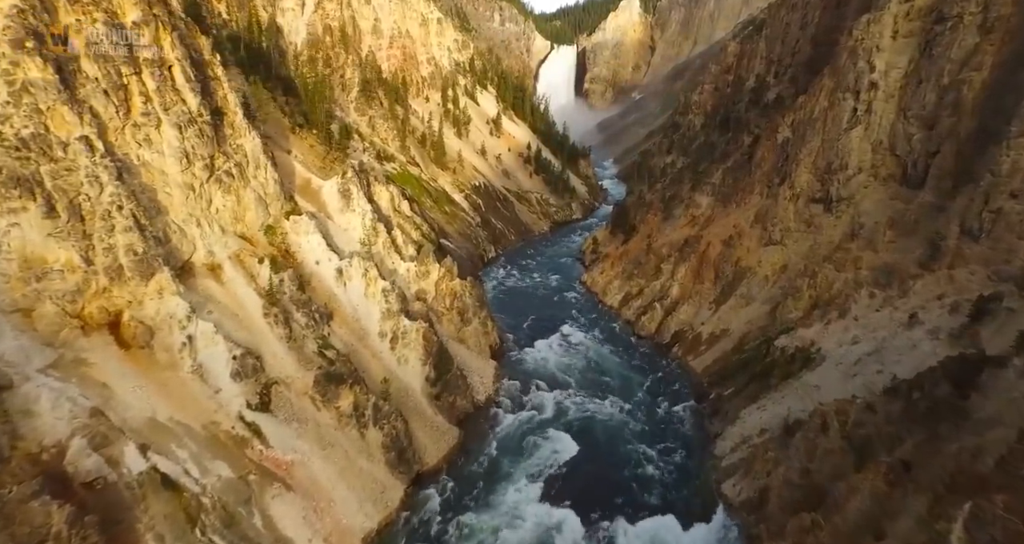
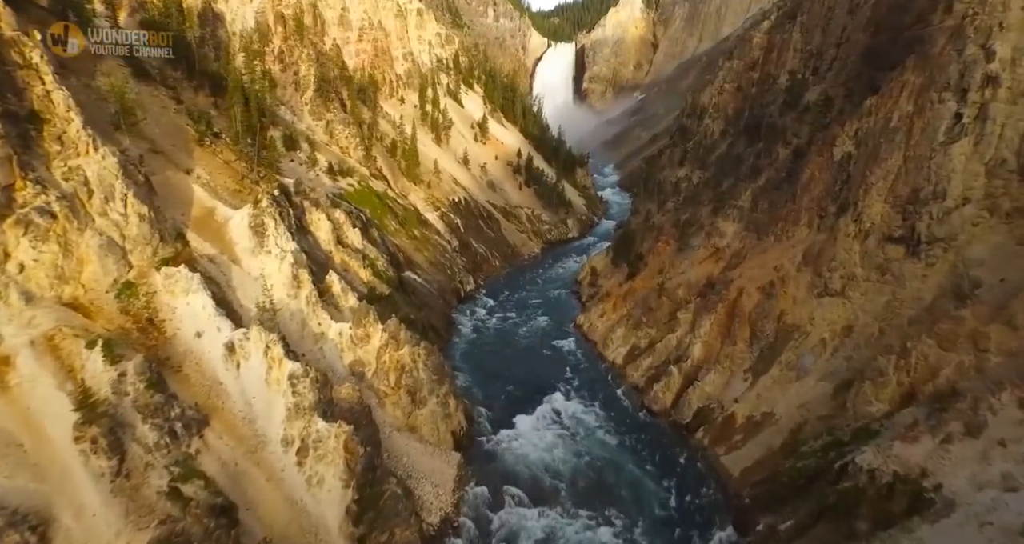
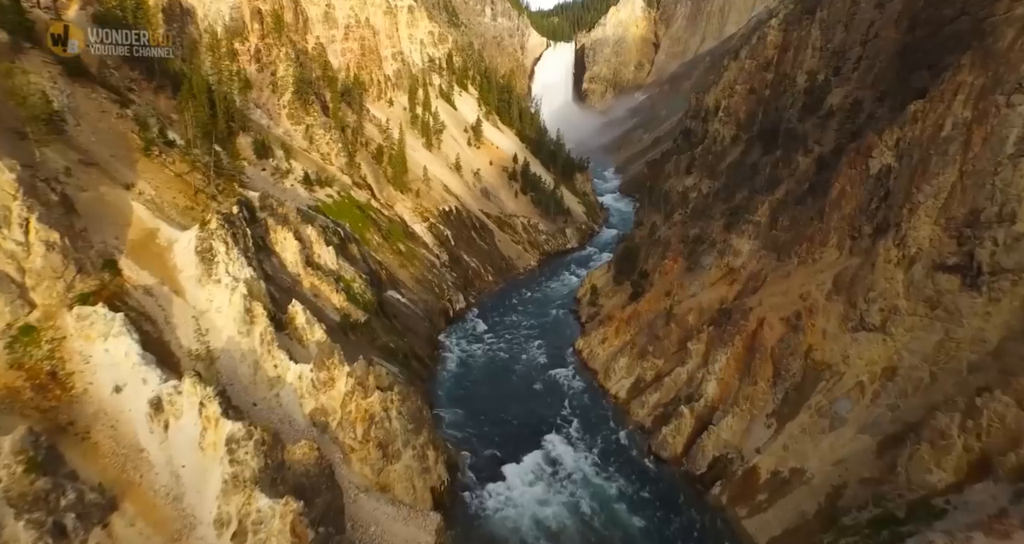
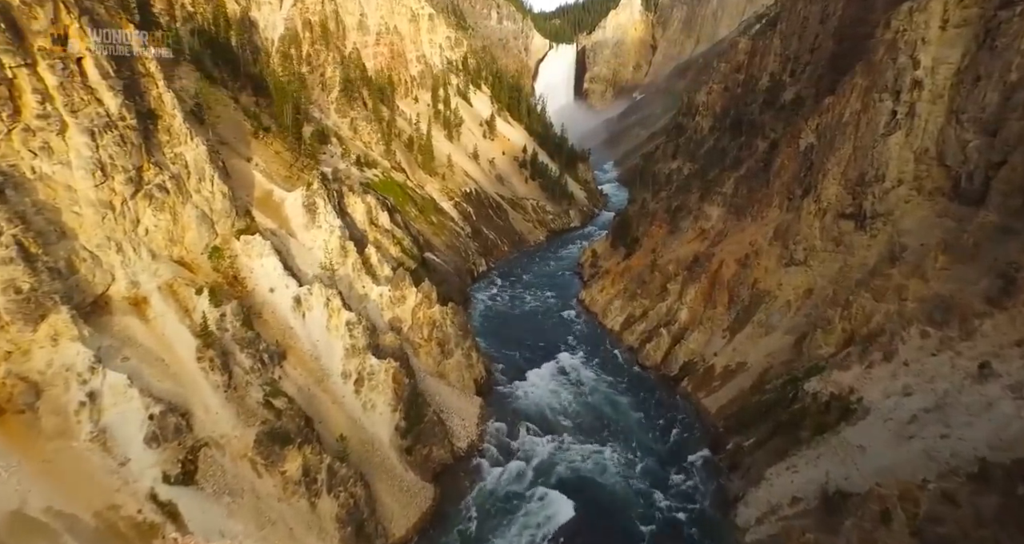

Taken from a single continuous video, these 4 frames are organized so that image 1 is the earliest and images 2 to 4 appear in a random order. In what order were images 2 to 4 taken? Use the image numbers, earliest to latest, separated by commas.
4, 2, 3
